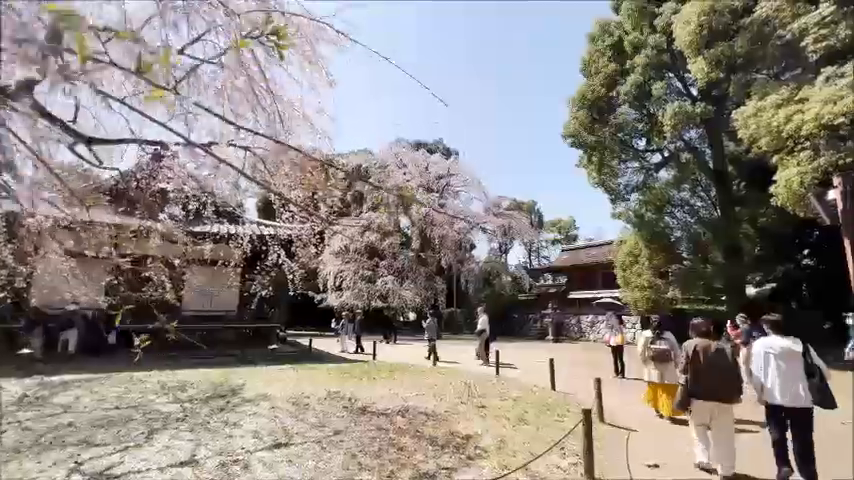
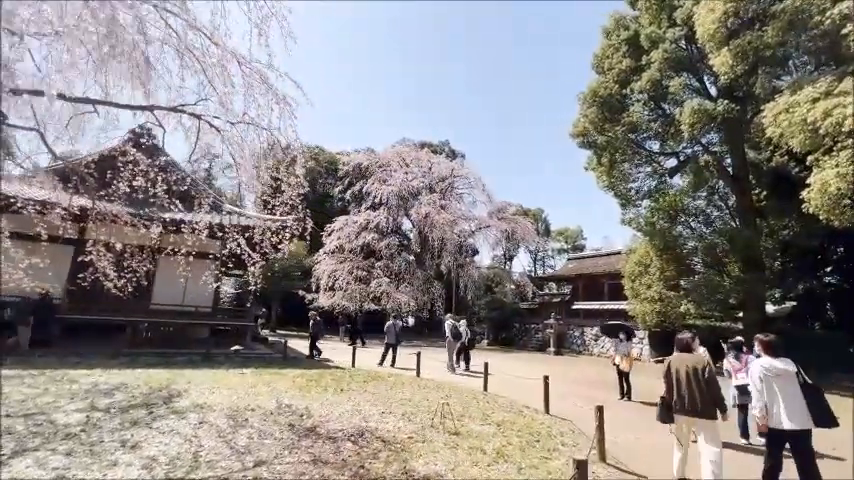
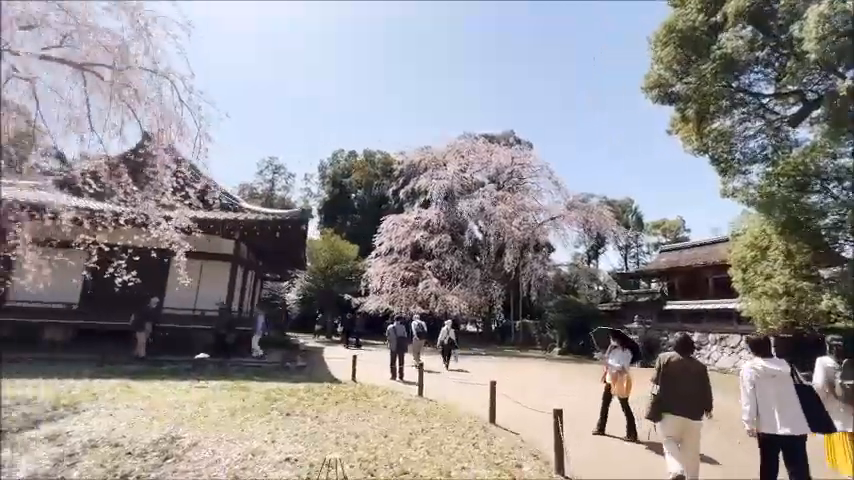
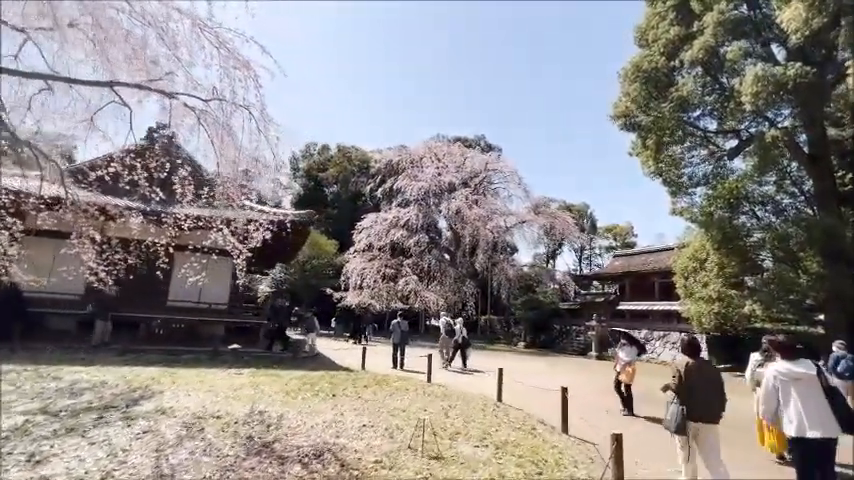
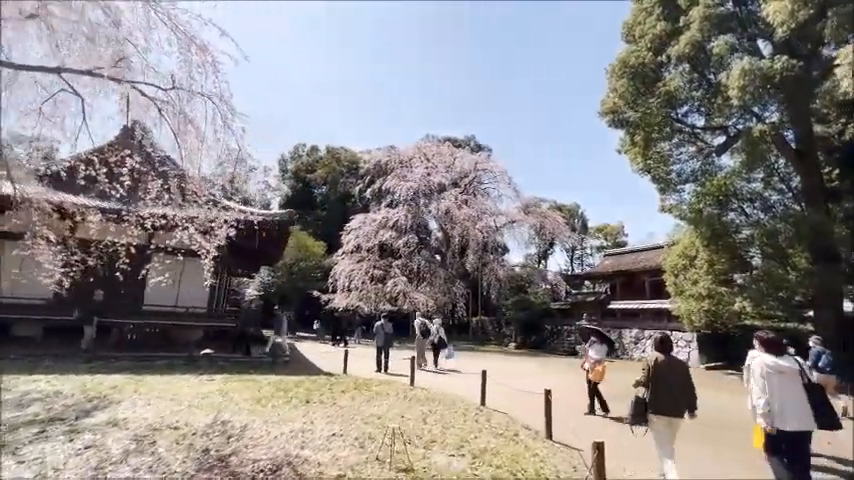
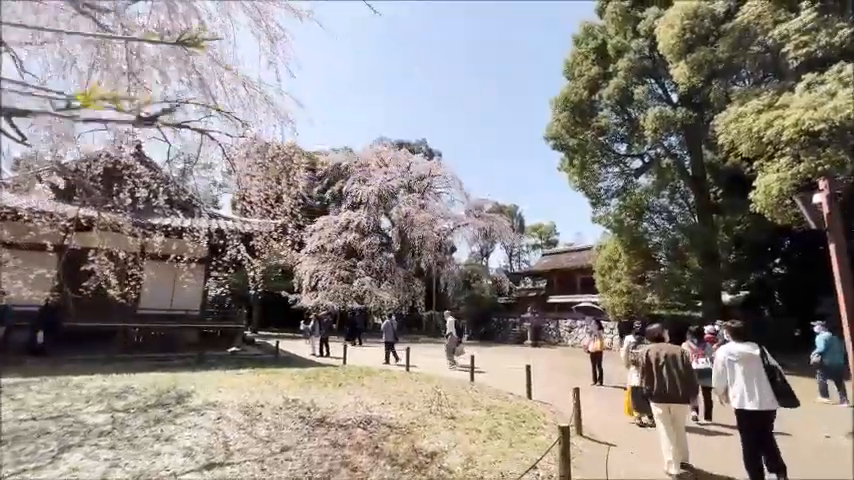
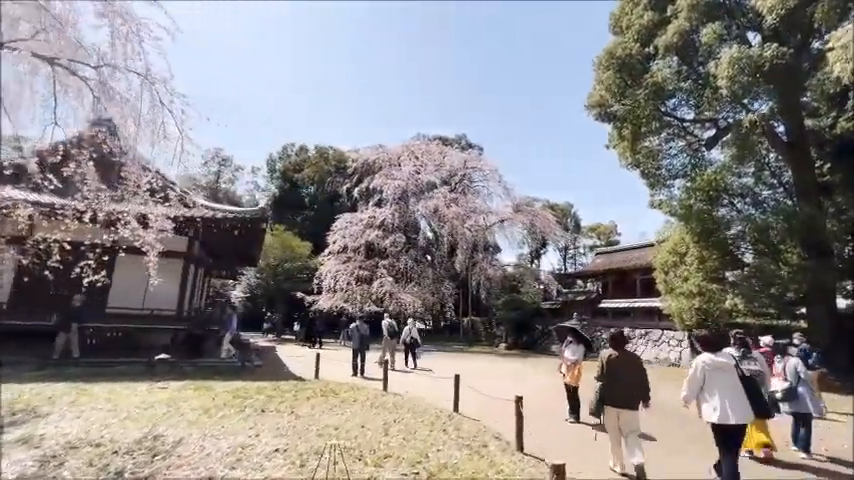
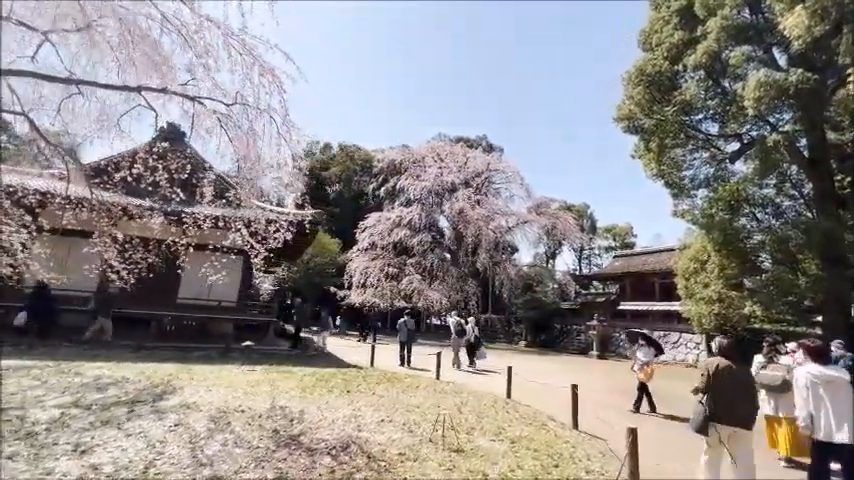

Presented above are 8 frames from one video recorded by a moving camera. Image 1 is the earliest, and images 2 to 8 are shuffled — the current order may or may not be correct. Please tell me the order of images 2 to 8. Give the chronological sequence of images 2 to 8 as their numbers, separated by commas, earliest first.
6, 2, 8, 4, 5, 7, 3
